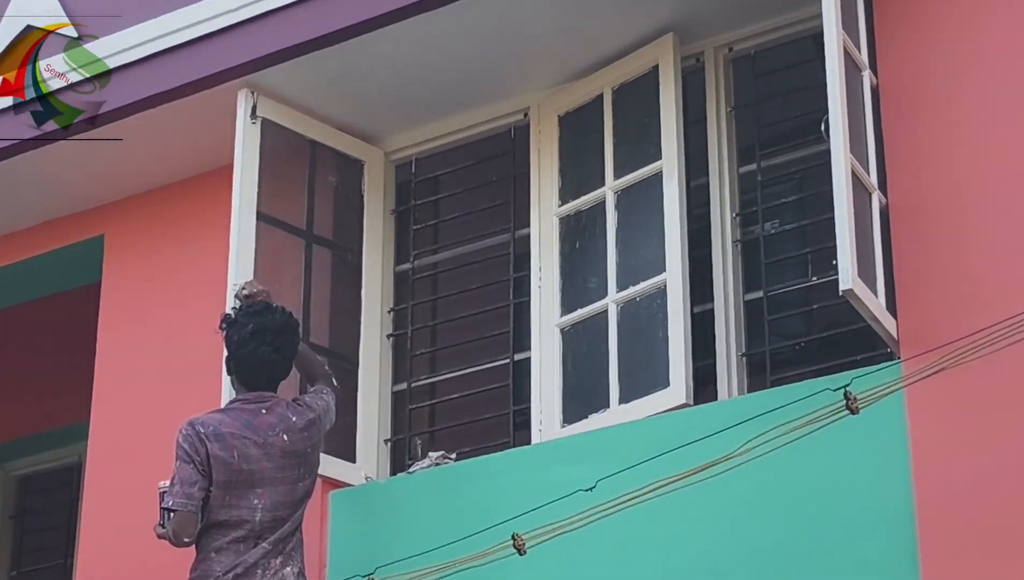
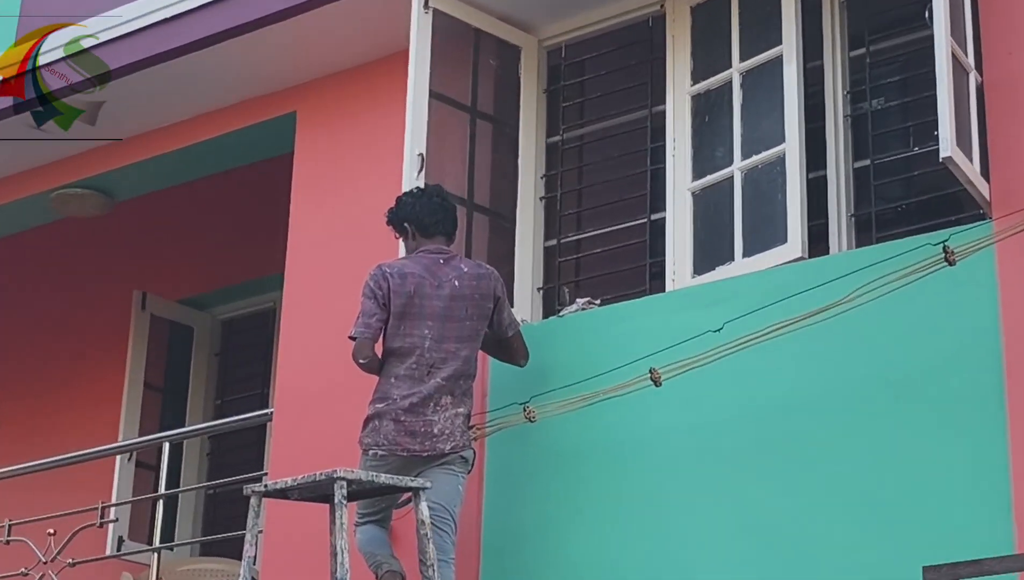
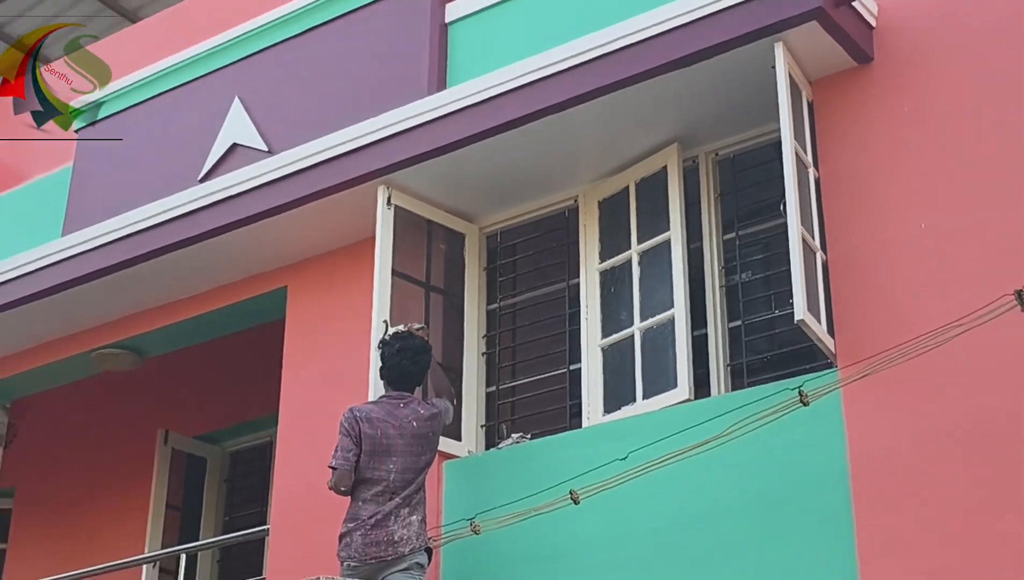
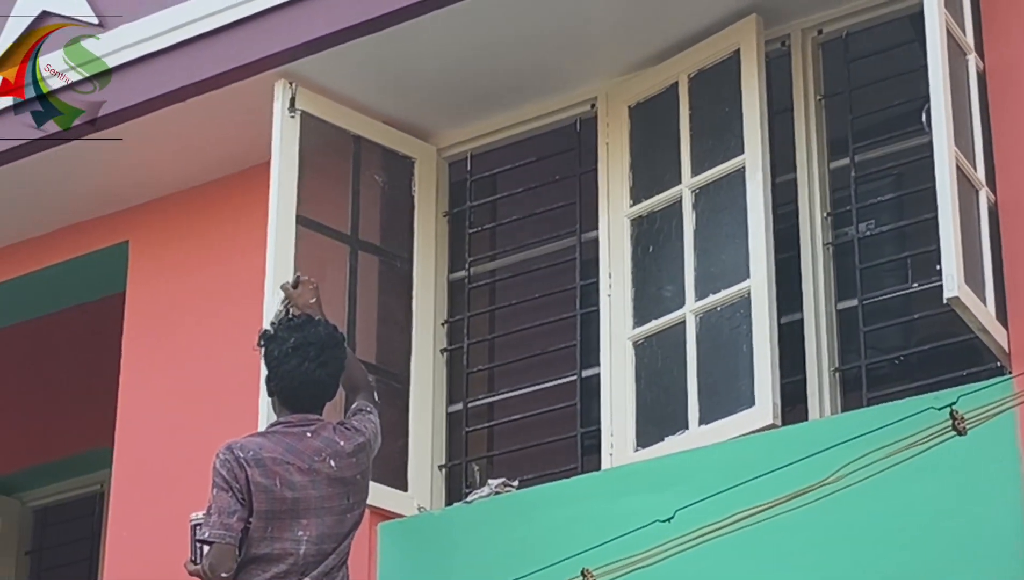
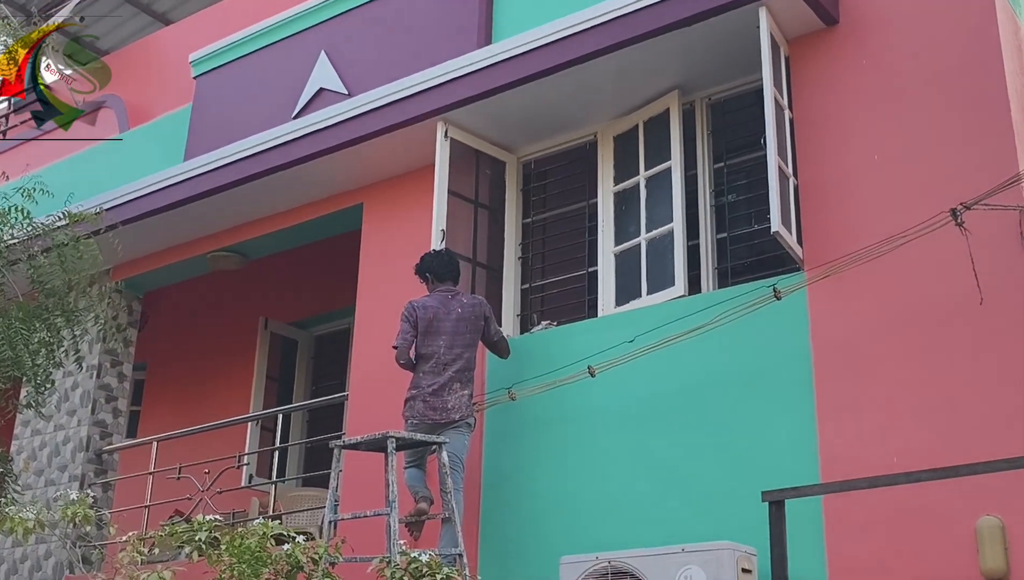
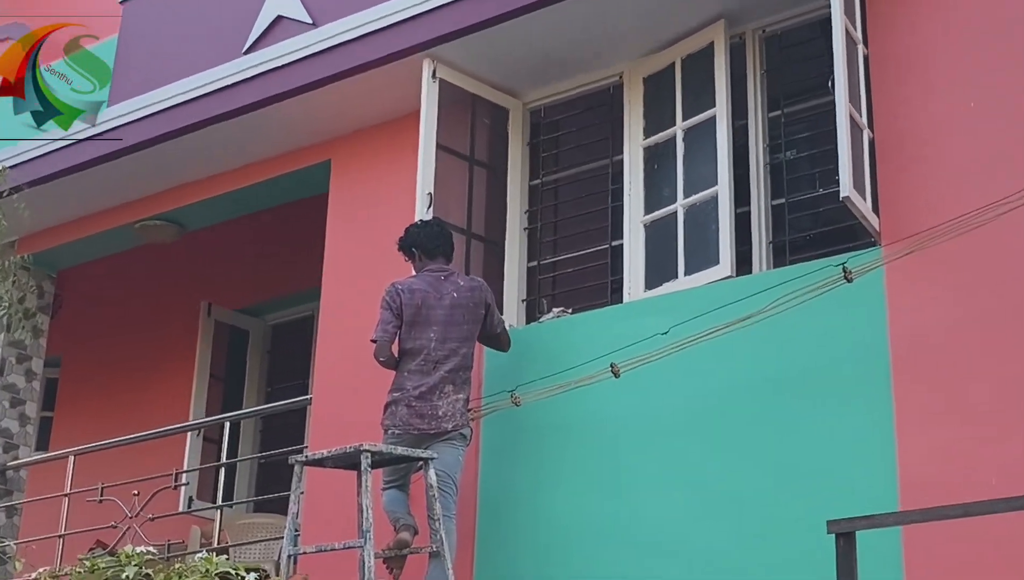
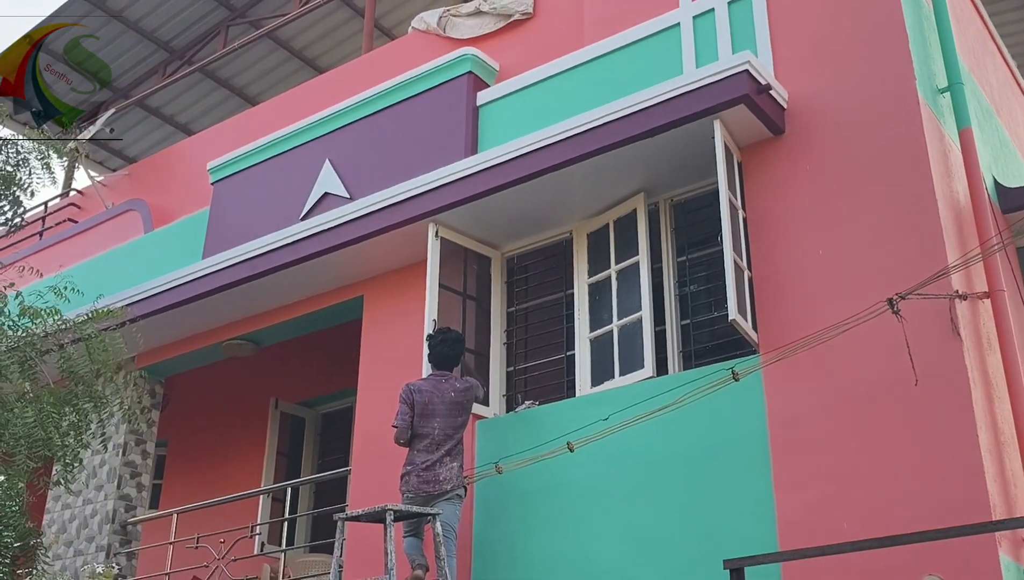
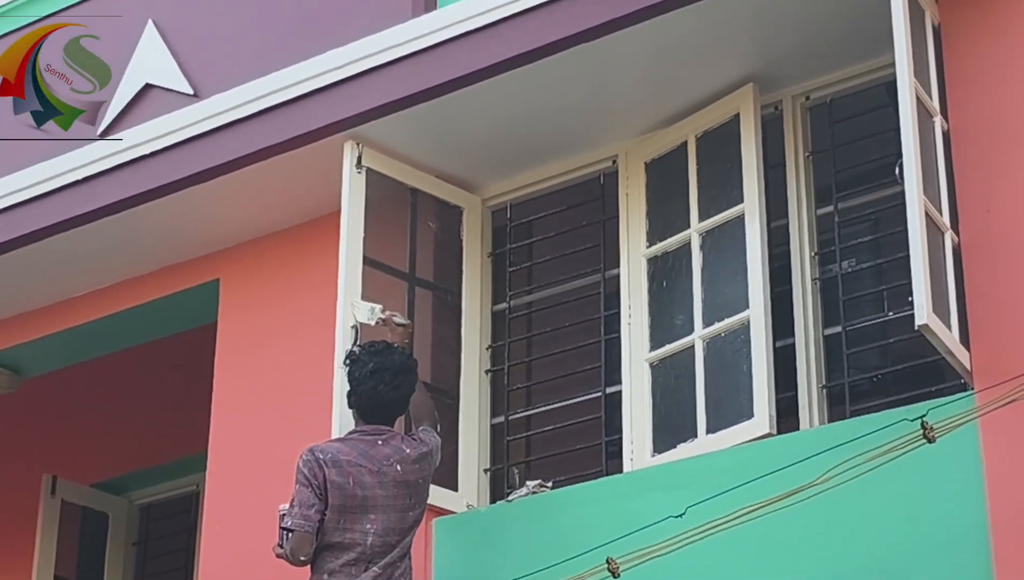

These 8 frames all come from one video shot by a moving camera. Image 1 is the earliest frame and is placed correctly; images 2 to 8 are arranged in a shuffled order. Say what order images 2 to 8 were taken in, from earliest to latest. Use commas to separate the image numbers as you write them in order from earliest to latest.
4, 8, 3, 7, 5, 6, 2
